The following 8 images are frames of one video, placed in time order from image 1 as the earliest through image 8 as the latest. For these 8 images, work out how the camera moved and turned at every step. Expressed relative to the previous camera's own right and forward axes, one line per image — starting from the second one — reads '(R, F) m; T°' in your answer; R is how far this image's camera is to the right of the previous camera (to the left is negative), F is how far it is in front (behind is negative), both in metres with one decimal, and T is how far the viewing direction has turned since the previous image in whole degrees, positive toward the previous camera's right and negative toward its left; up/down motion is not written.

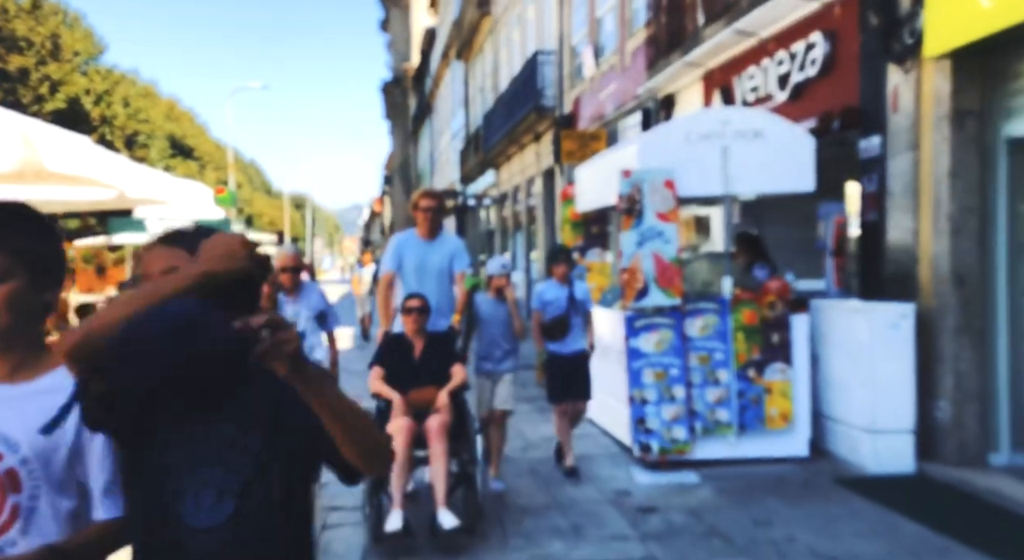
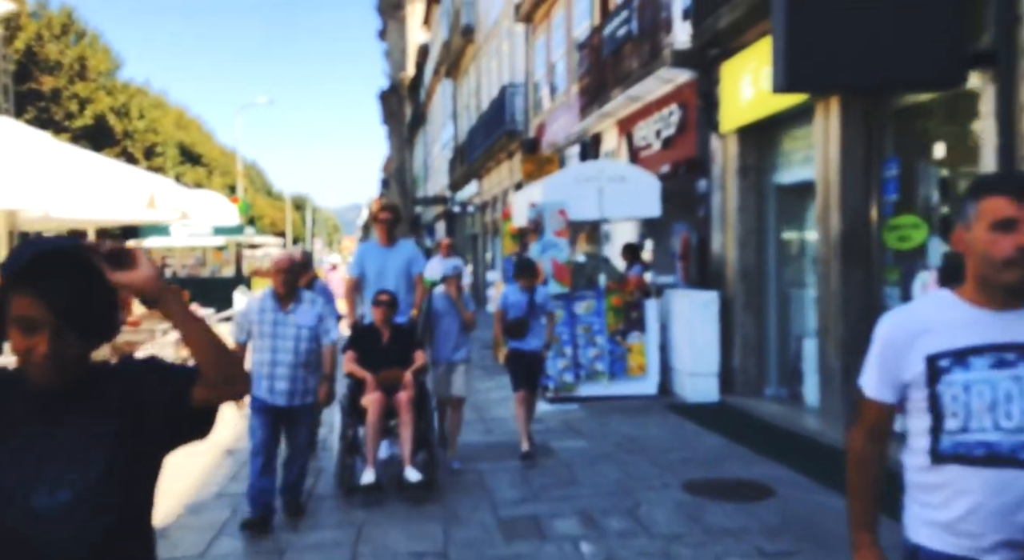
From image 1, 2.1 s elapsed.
(+0.6, -3.7) m; 0°
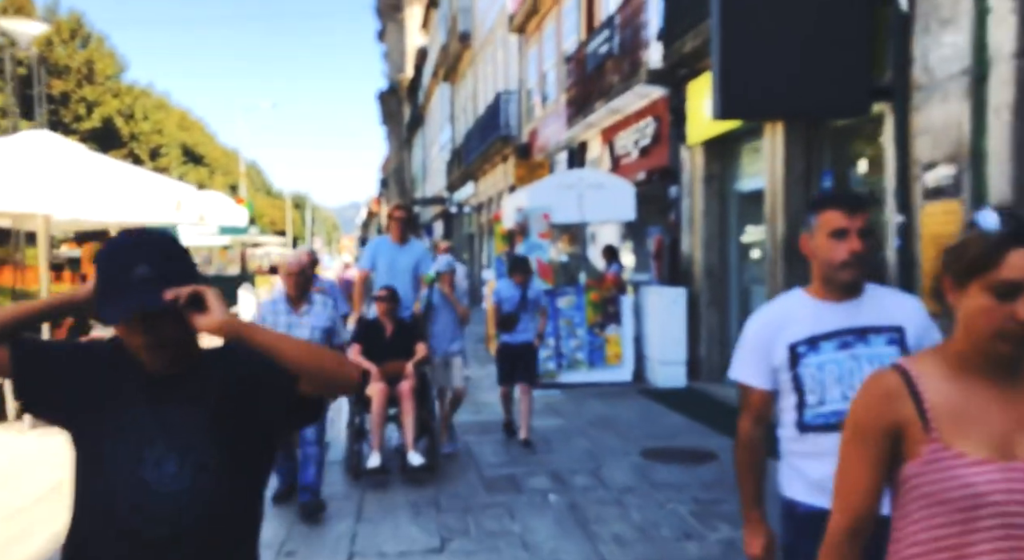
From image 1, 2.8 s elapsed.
(+0.1, -1.2) m; 0°
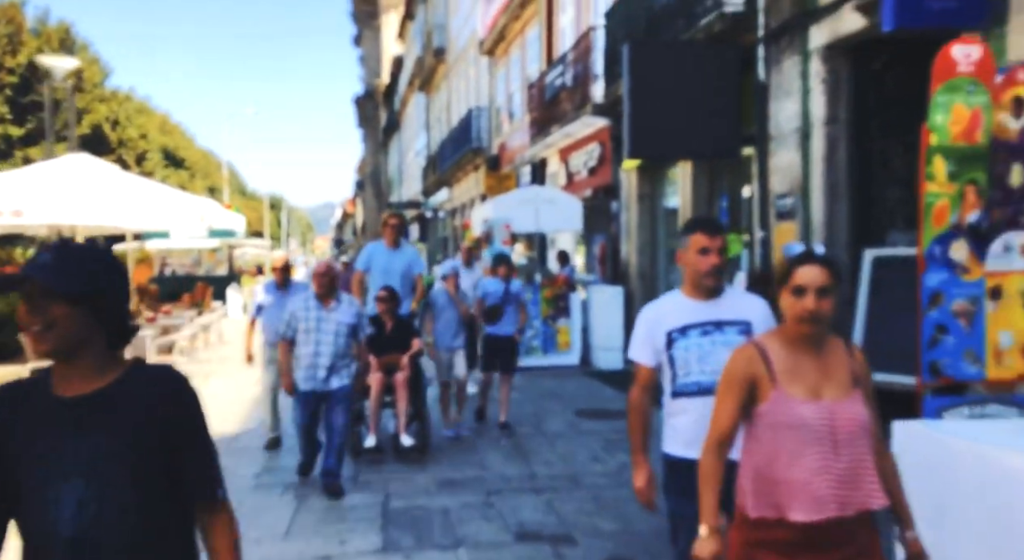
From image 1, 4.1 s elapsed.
(+0.1, -2.3) m; +1°
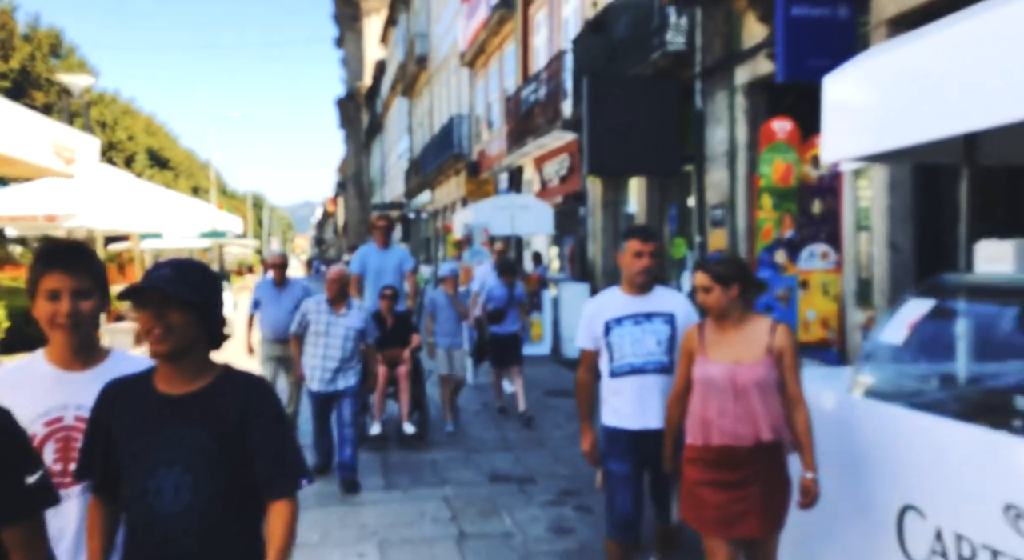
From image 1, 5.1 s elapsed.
(0.0, -1.6) m; +1°
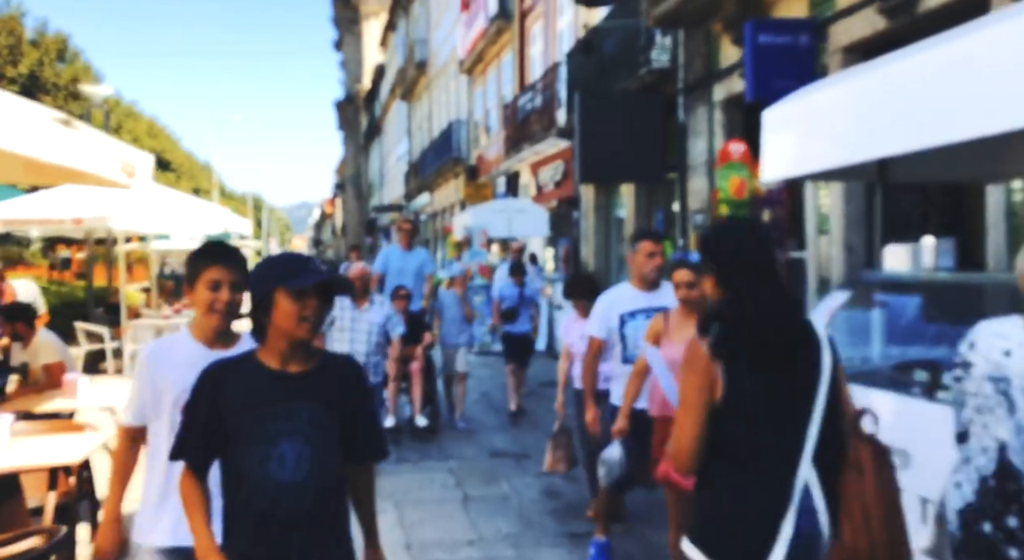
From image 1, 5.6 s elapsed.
(0.0, -0.9) m; 0°
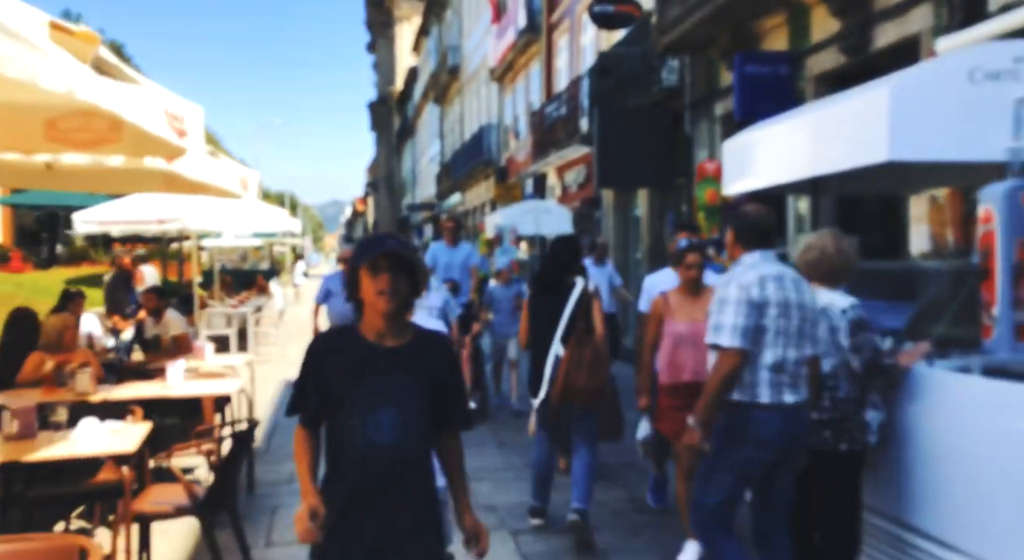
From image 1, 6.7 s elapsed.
(0.0, -1.8) m; -2°
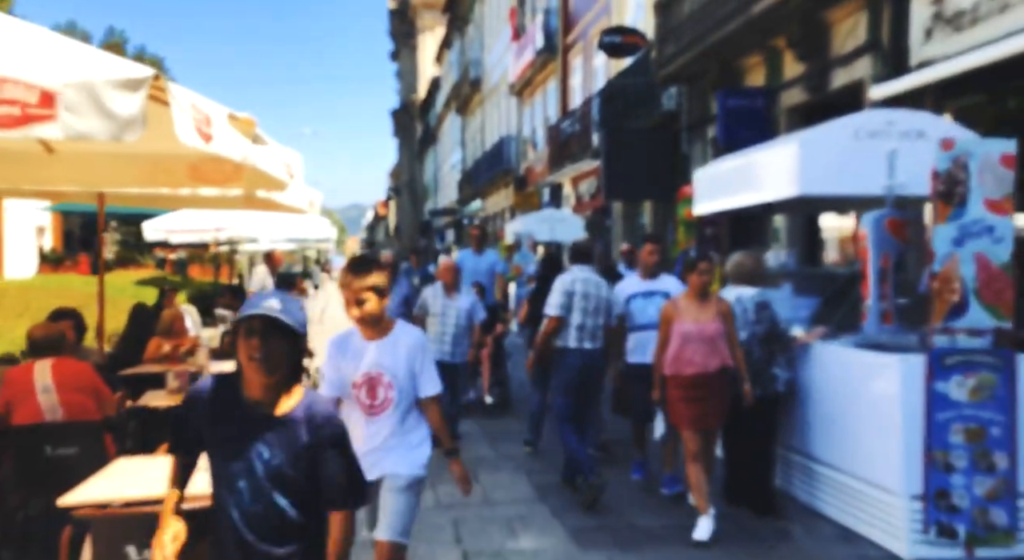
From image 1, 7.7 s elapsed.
(0.0, -1.8) m; -1°
